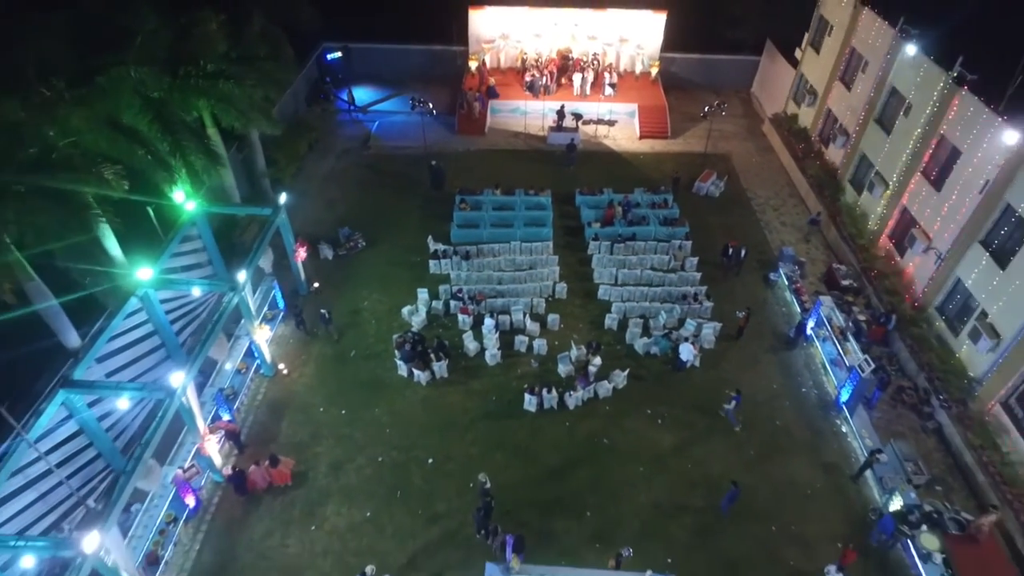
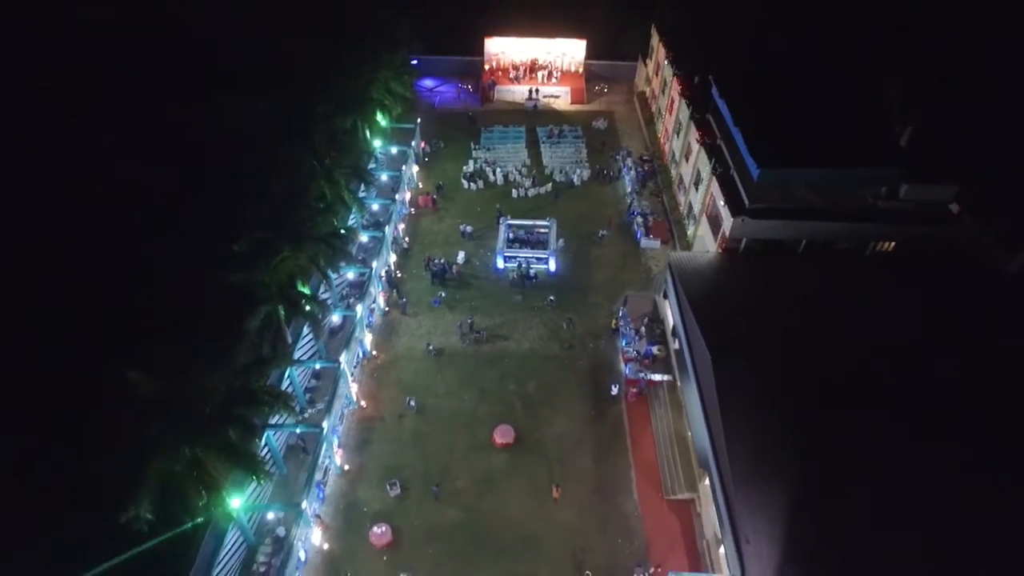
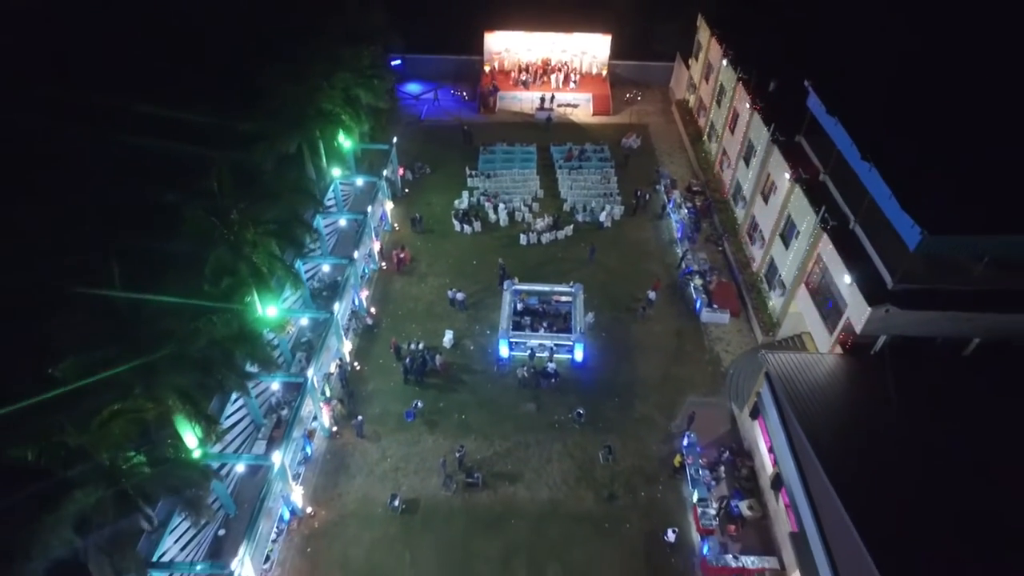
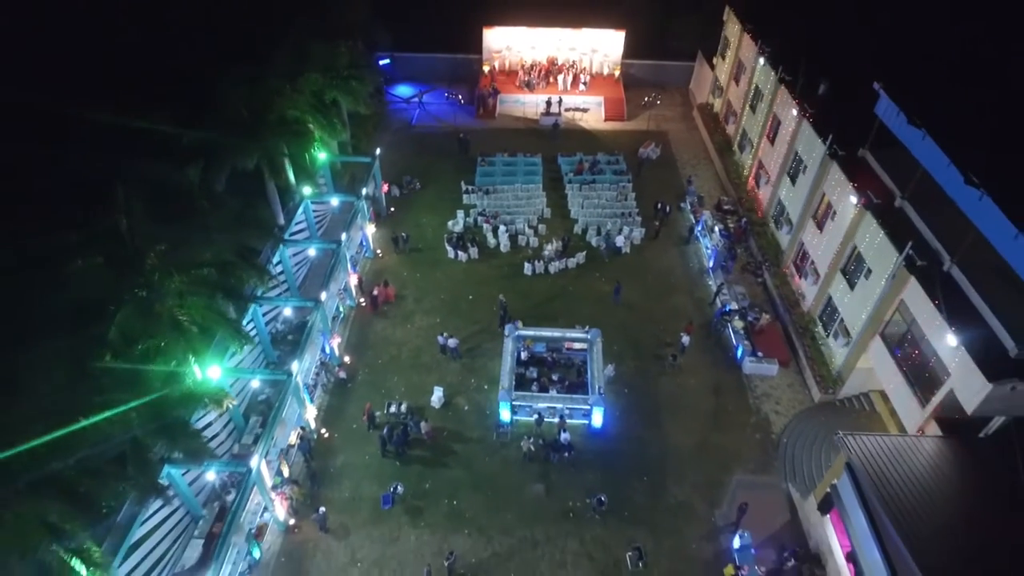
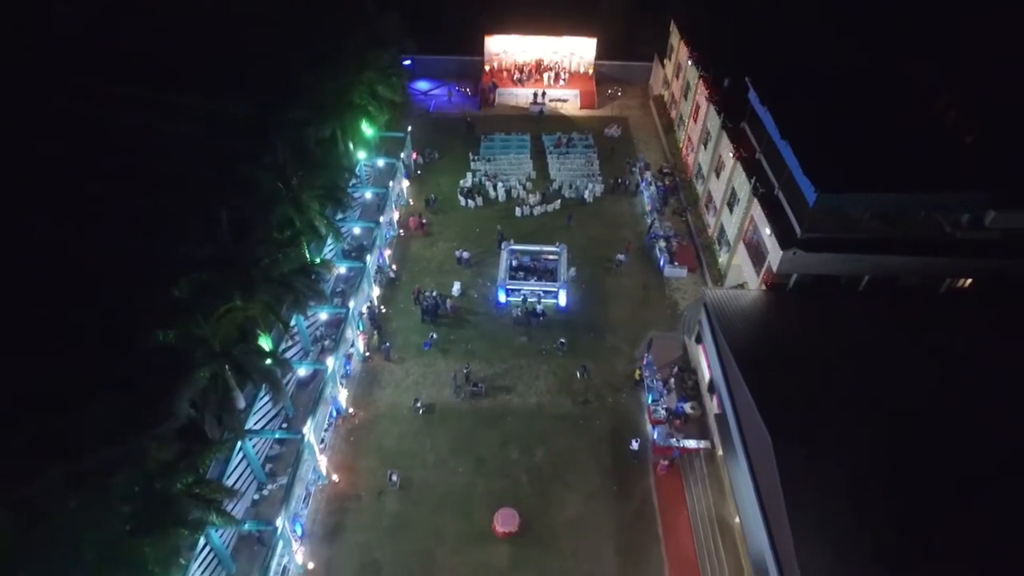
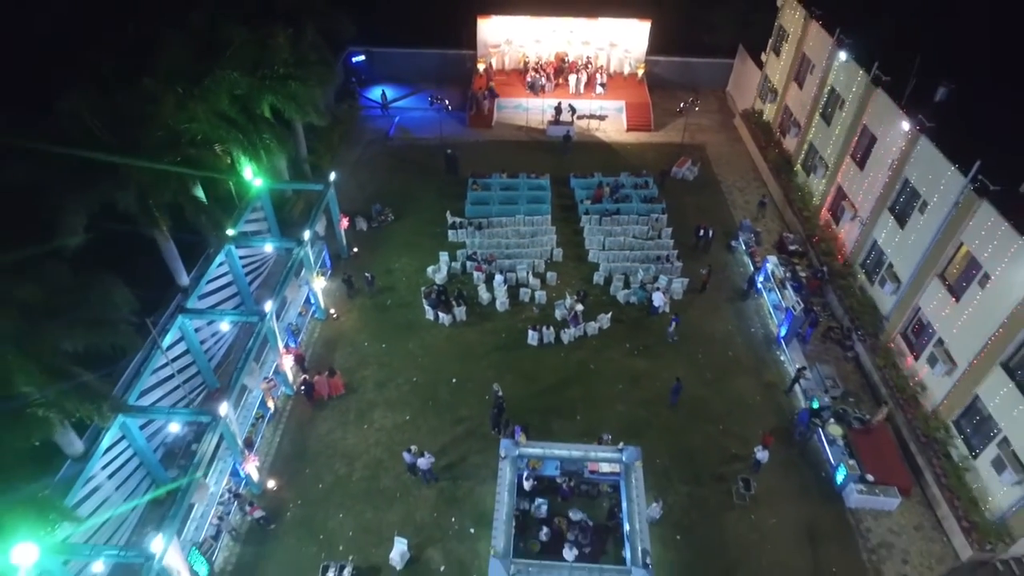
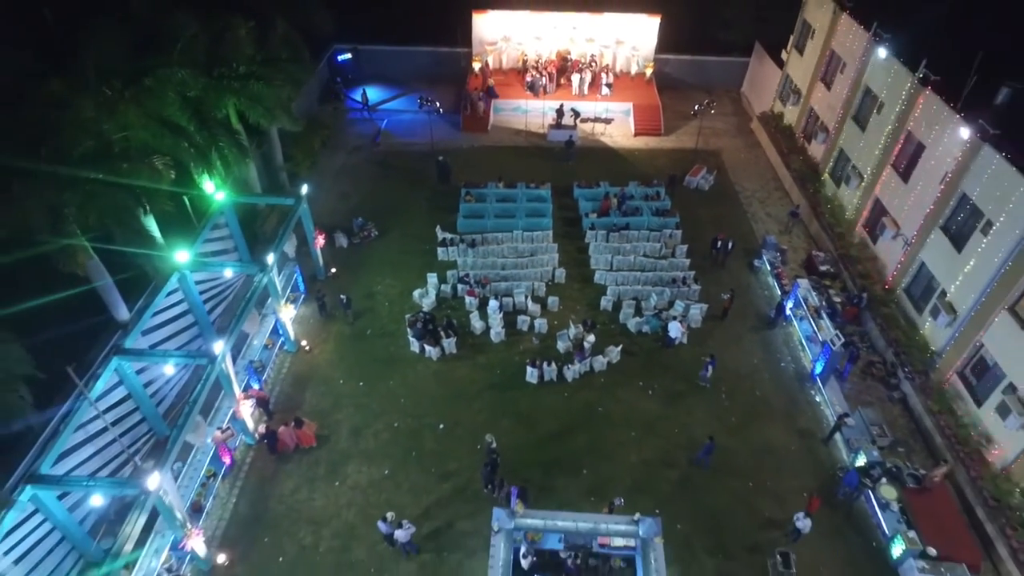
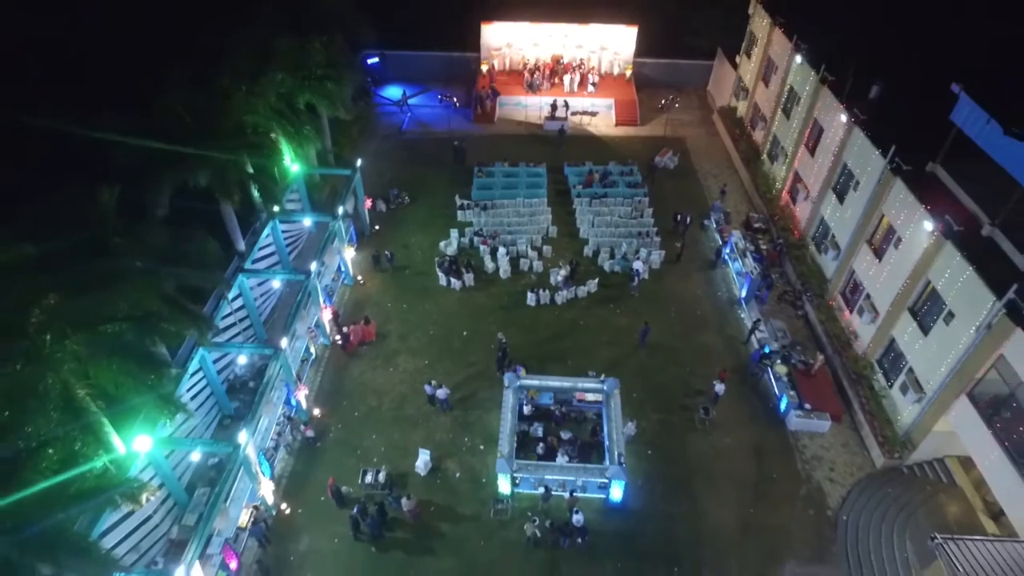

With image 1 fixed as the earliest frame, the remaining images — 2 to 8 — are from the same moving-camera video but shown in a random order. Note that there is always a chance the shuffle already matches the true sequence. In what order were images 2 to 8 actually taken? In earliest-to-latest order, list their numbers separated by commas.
7, 6, 8, 4, 3, 5, 2
